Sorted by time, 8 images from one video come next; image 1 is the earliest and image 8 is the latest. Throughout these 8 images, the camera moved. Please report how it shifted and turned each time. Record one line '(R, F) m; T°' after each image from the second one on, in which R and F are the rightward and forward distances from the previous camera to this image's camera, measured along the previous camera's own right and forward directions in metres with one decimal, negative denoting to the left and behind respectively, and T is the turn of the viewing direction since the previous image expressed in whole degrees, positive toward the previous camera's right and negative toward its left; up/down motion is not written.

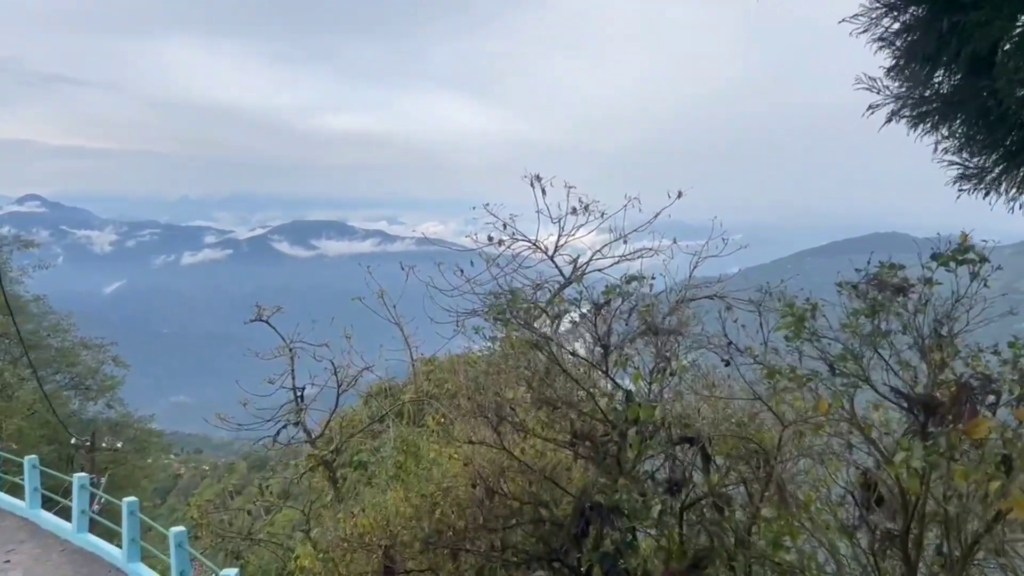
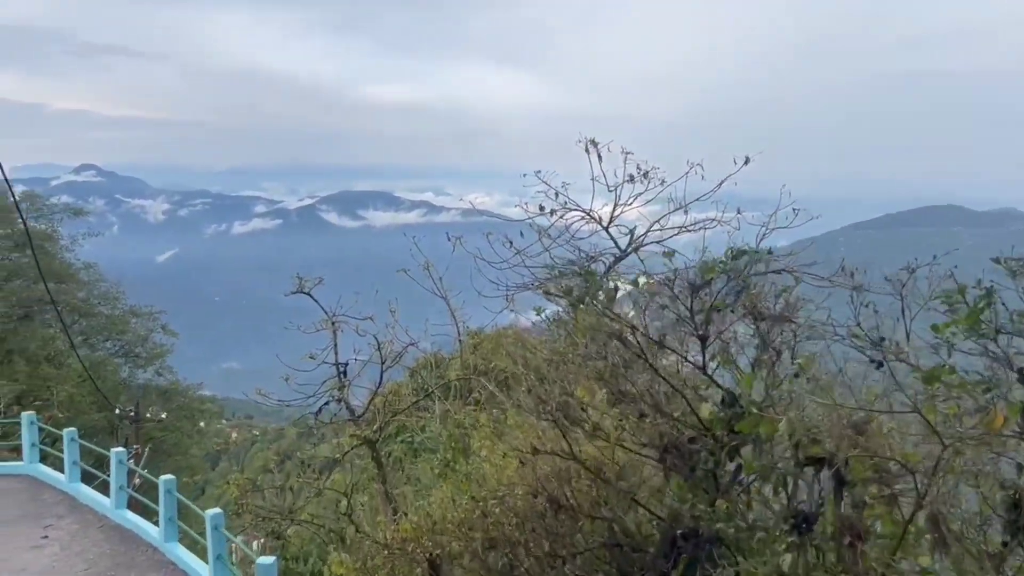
(0.0, +0.3) m; -3°
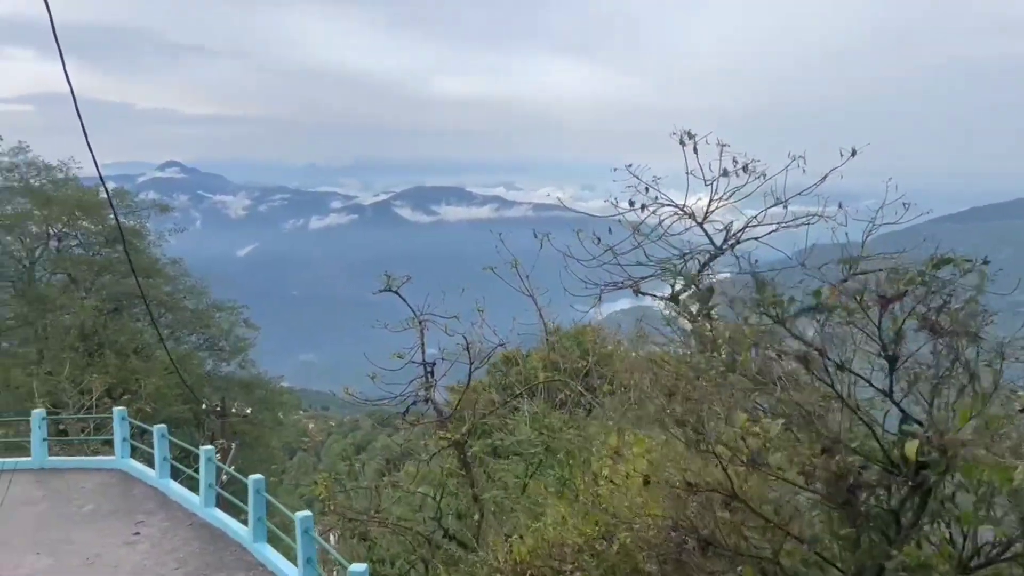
(-0.1, +0.2) m; -5°
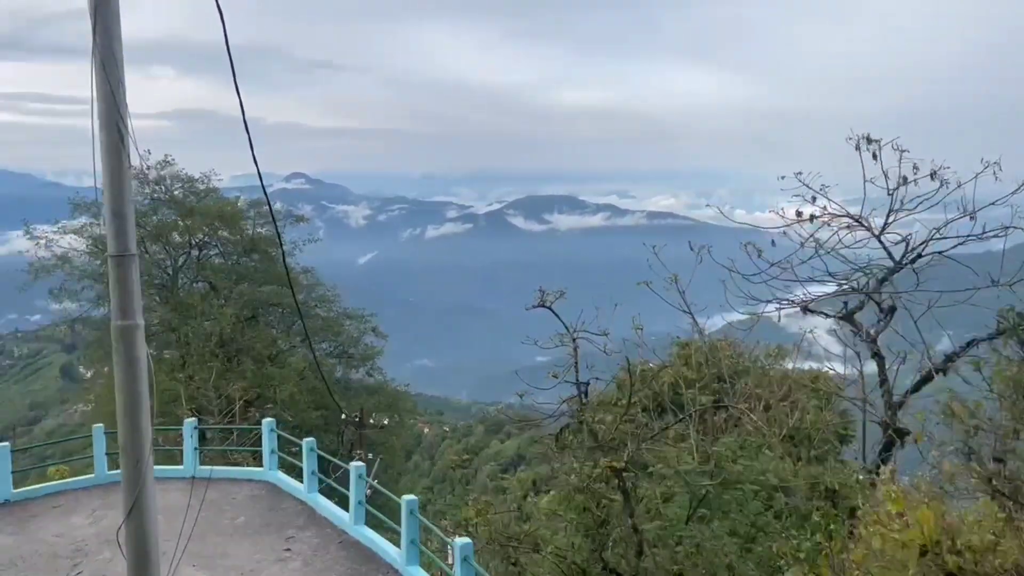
(-0.3, +0.2) m; -7°
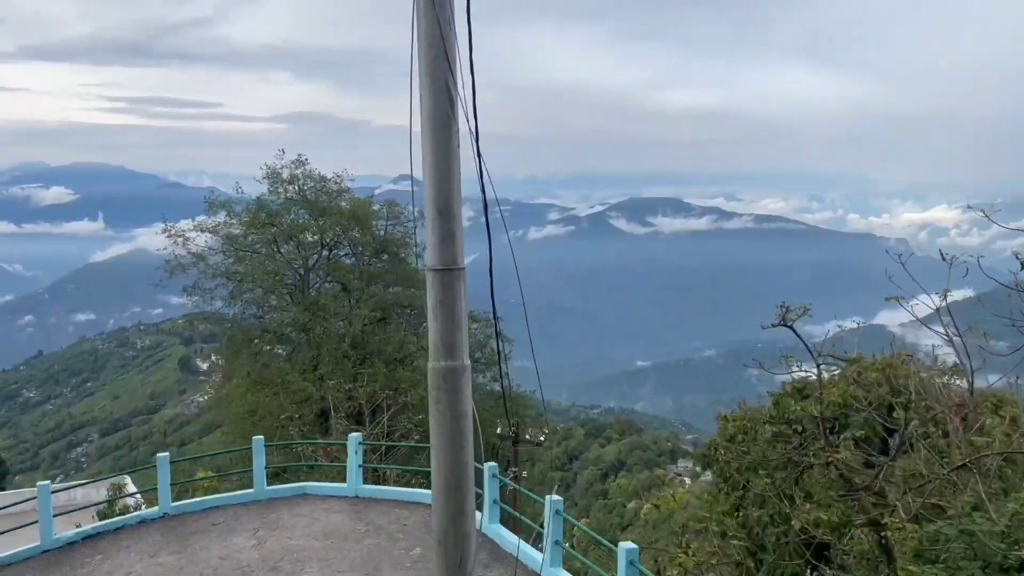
(-0.6, +0.6) m; -6°
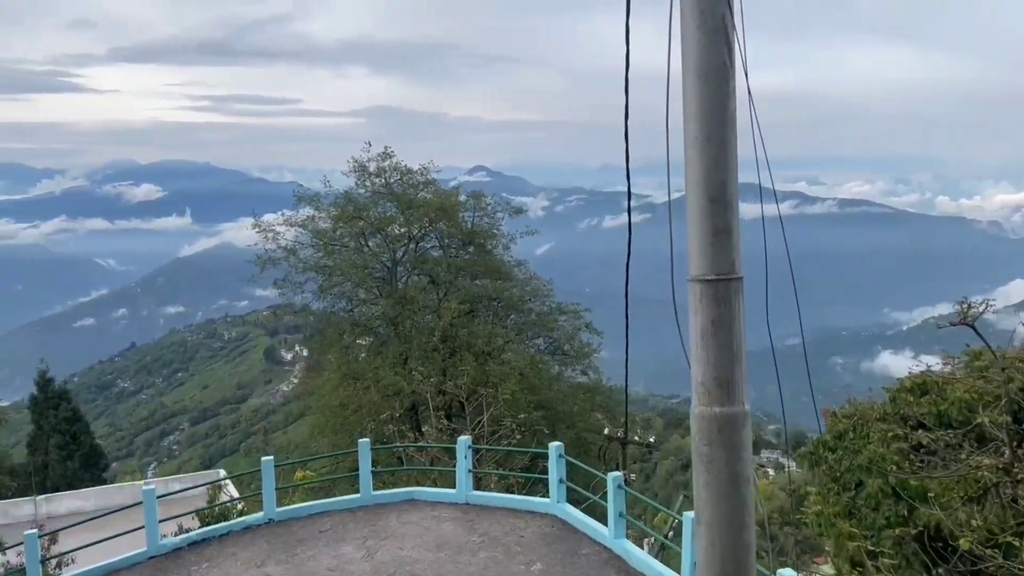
(-0.3, +0.4) m; -5°
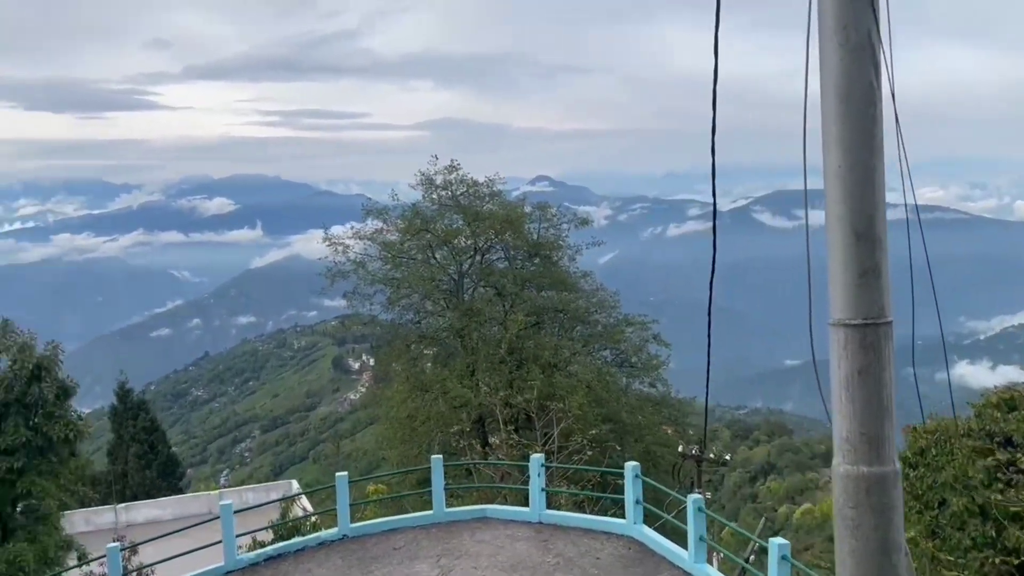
(-0.1, +0.1) m; -4°
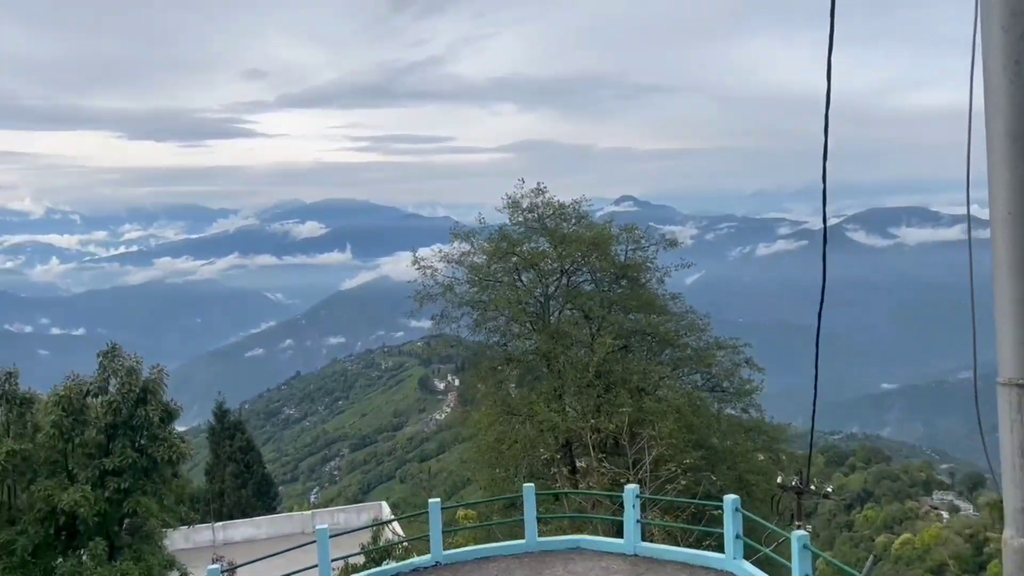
(-0.1, 0.0) m; -5°
